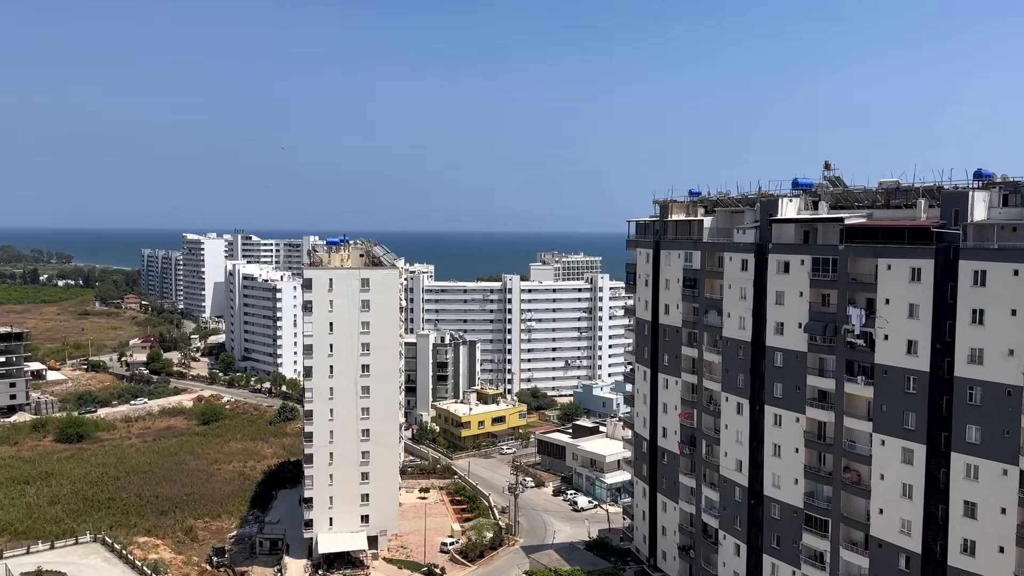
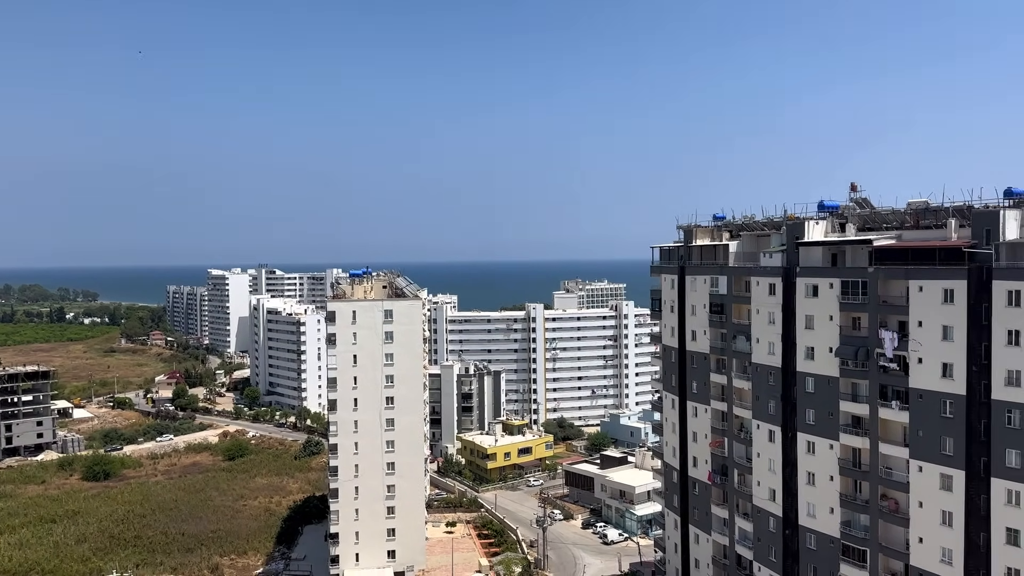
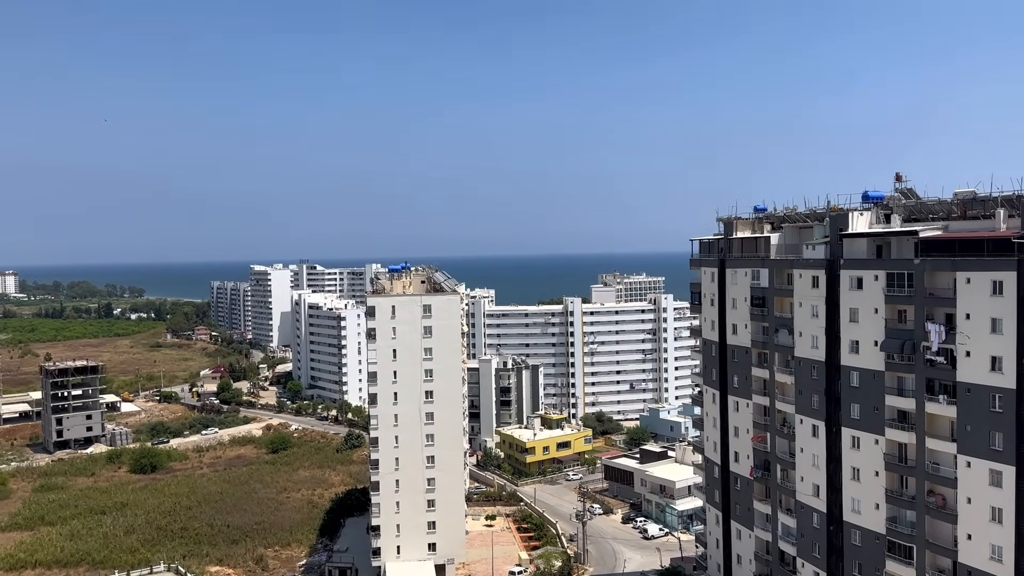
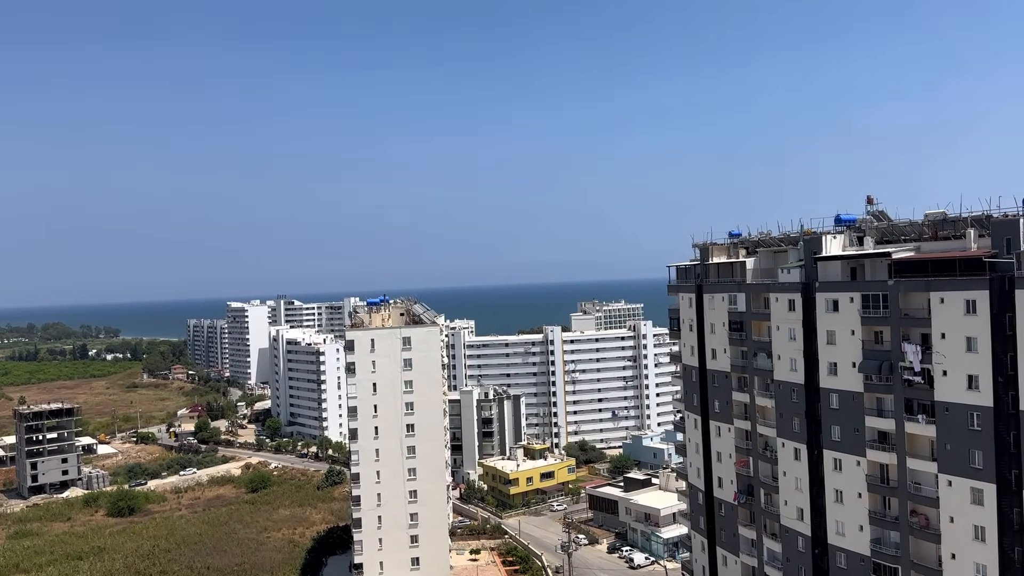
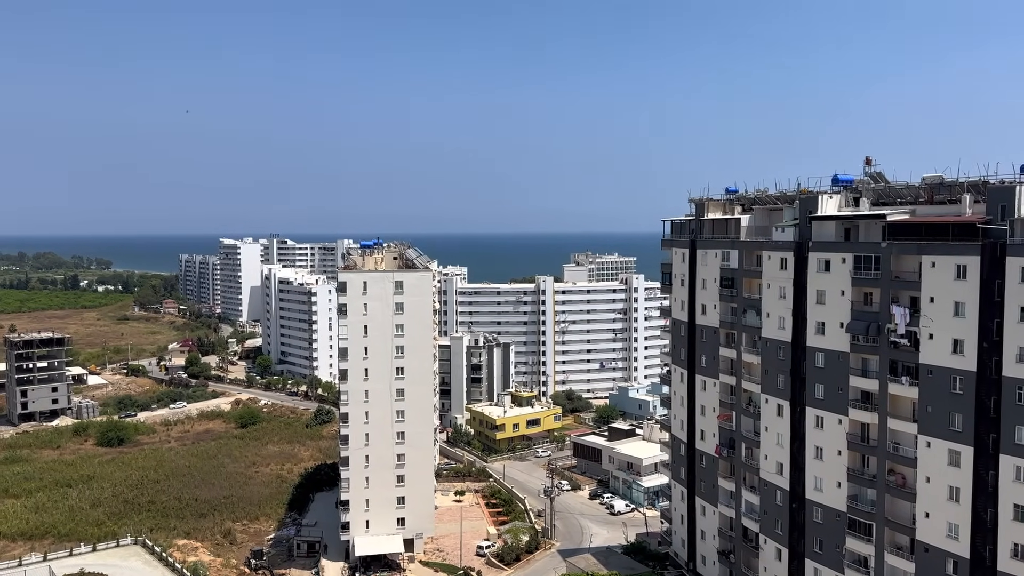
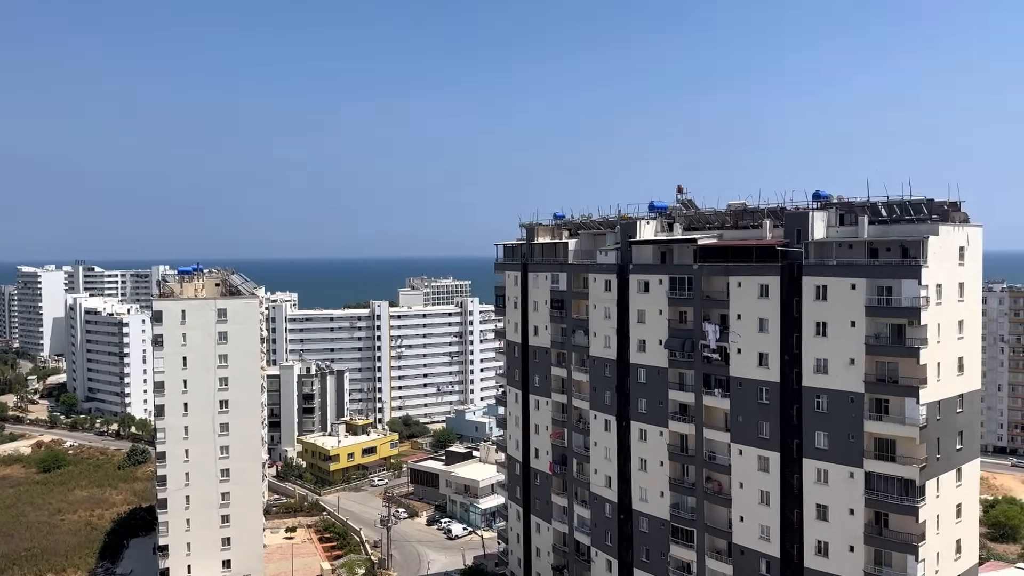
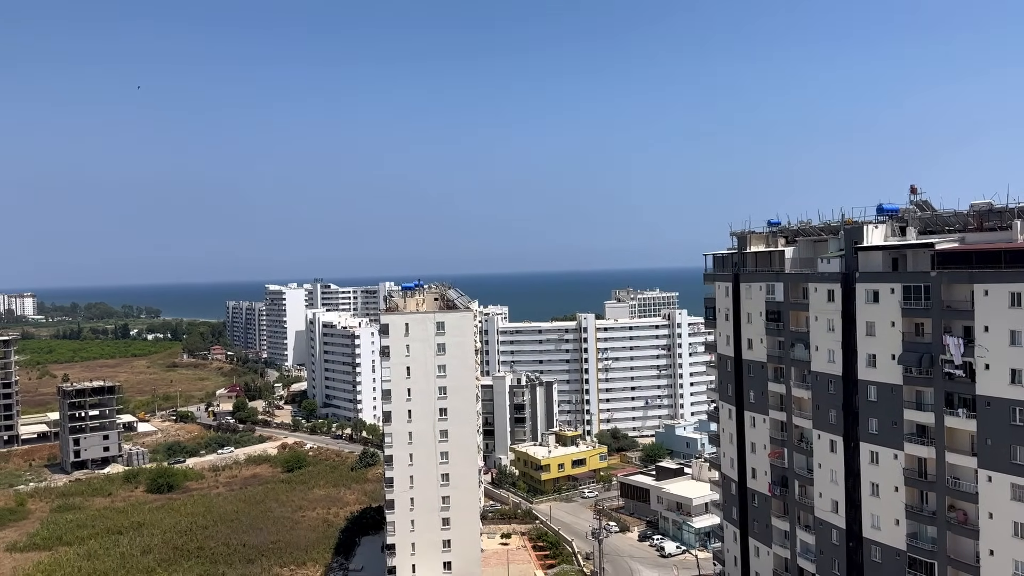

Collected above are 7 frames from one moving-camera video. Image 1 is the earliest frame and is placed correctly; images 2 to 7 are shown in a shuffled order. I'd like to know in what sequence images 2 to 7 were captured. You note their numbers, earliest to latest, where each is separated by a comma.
5, 3, 4, 7, 2, 6
